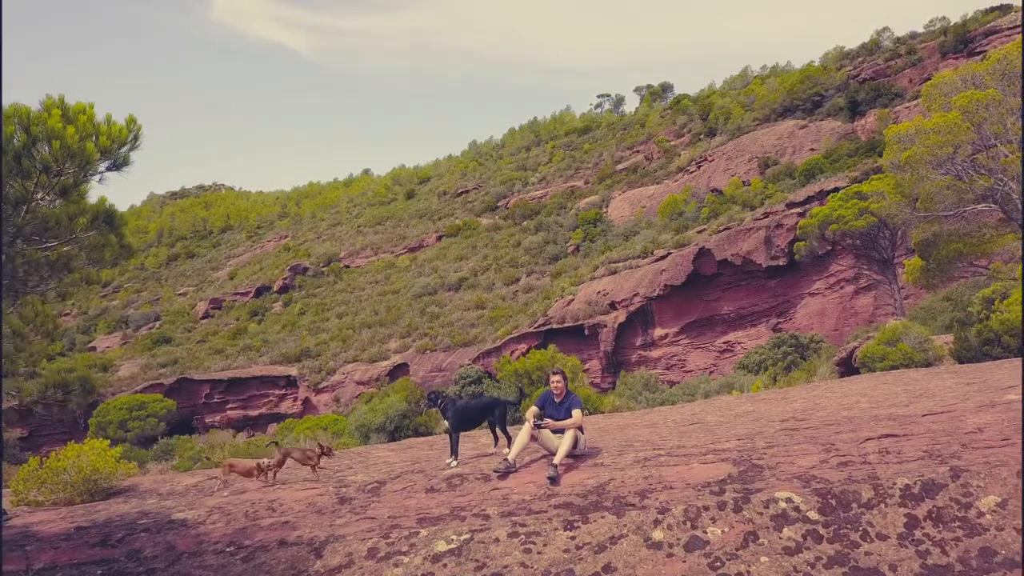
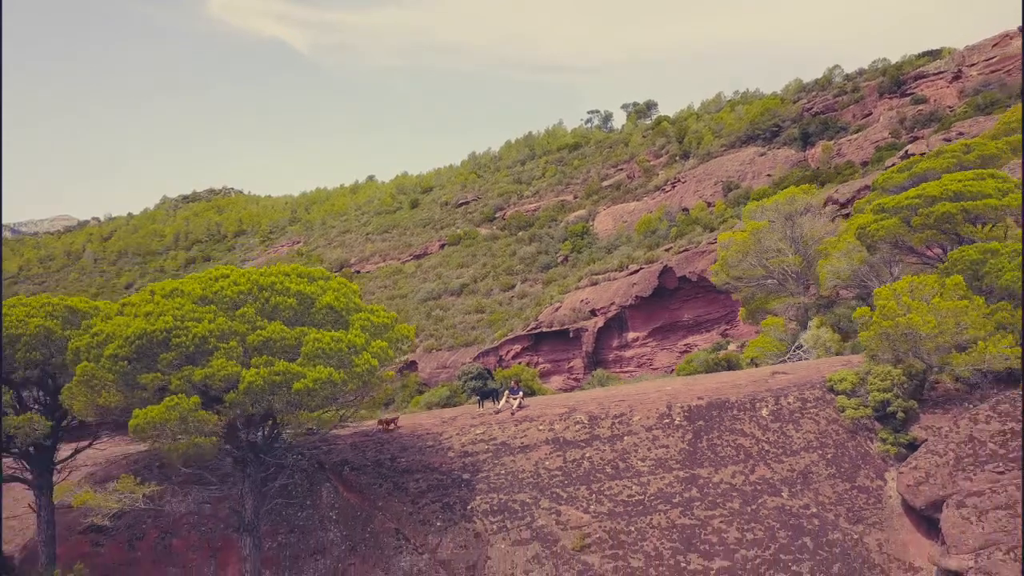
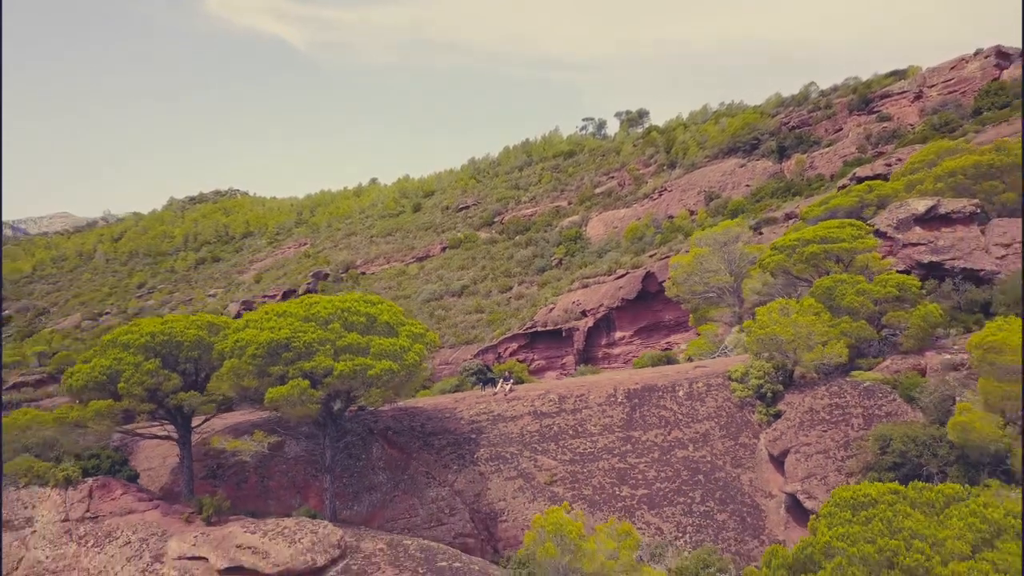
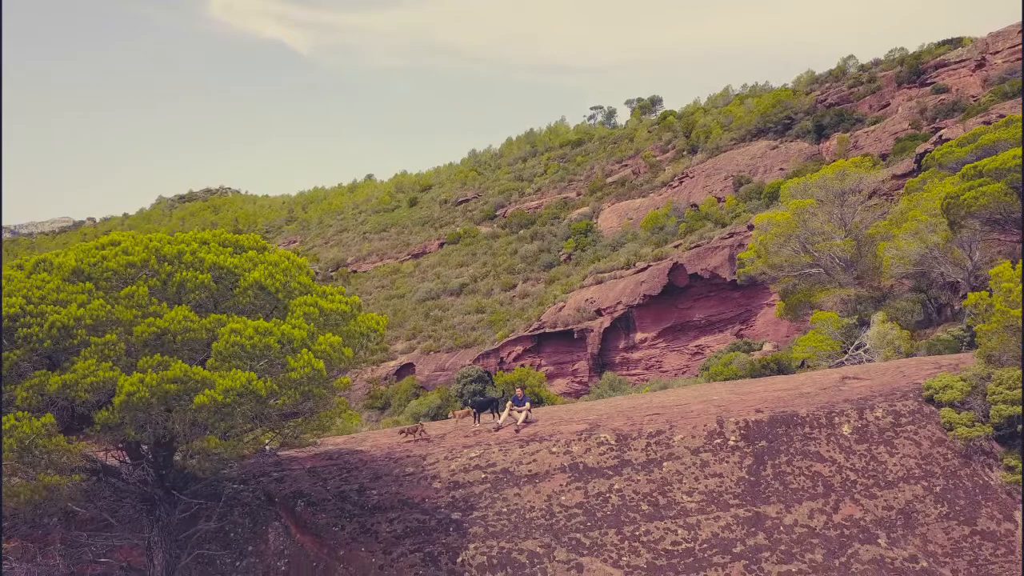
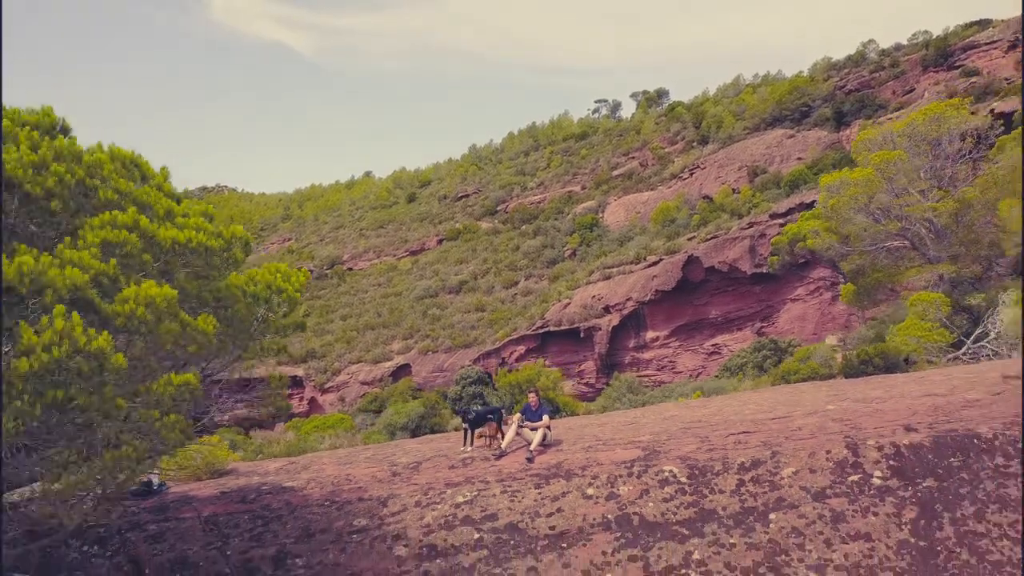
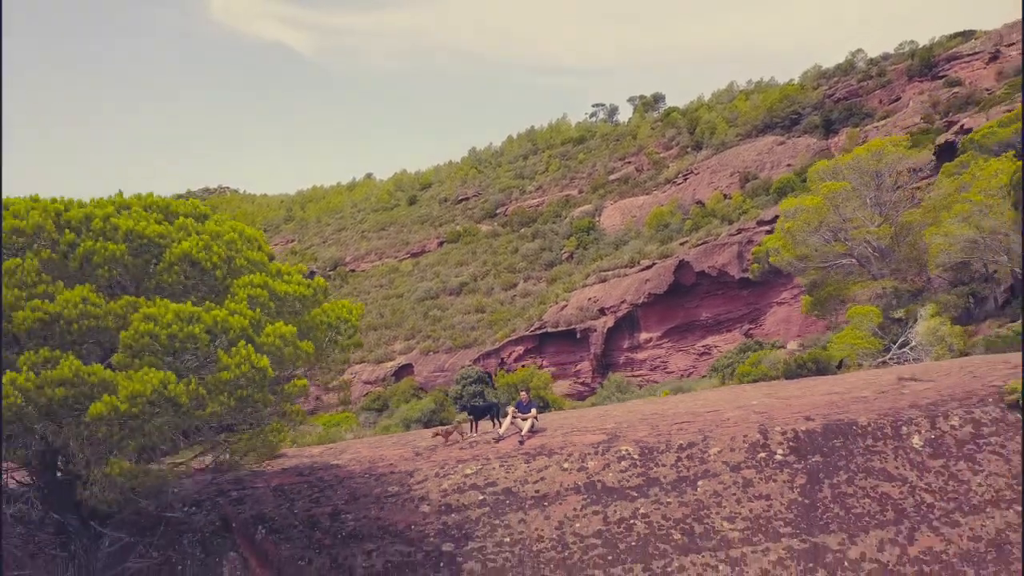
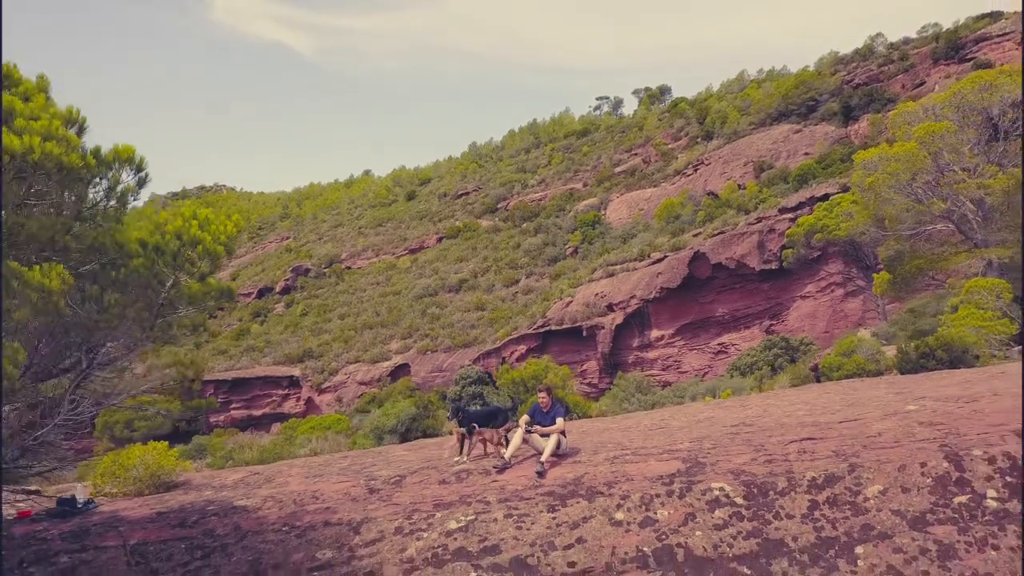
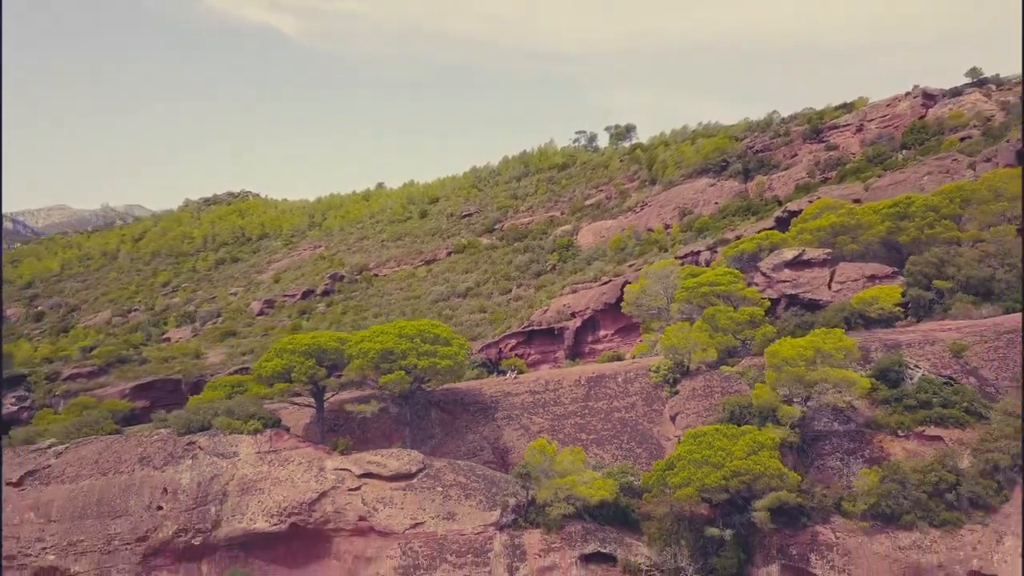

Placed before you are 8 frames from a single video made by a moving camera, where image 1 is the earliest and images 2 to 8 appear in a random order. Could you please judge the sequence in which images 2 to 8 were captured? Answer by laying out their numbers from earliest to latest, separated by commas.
7, 5, 6, 4, 2, 3, 8
